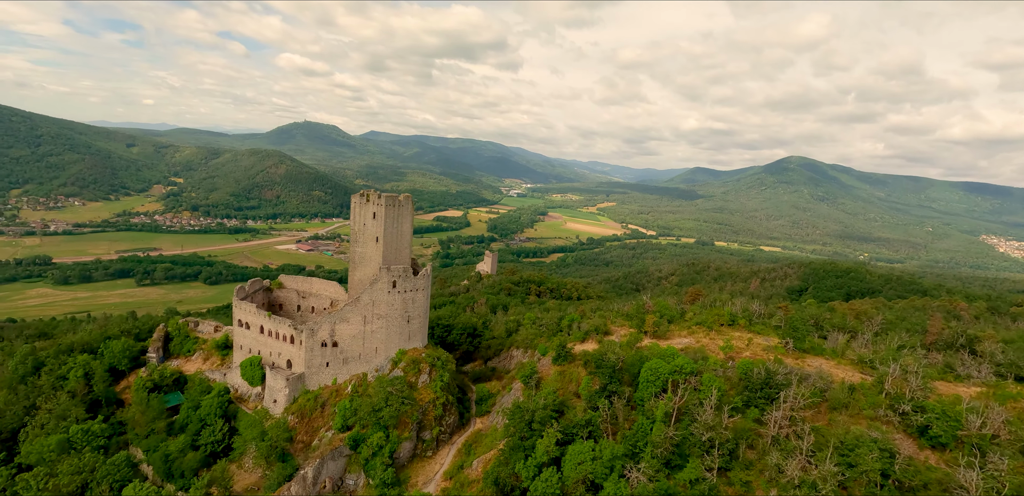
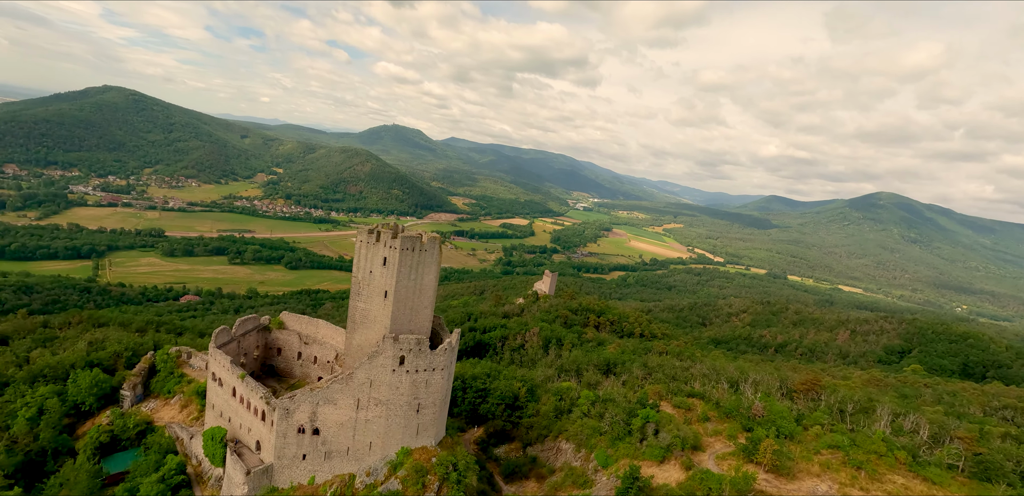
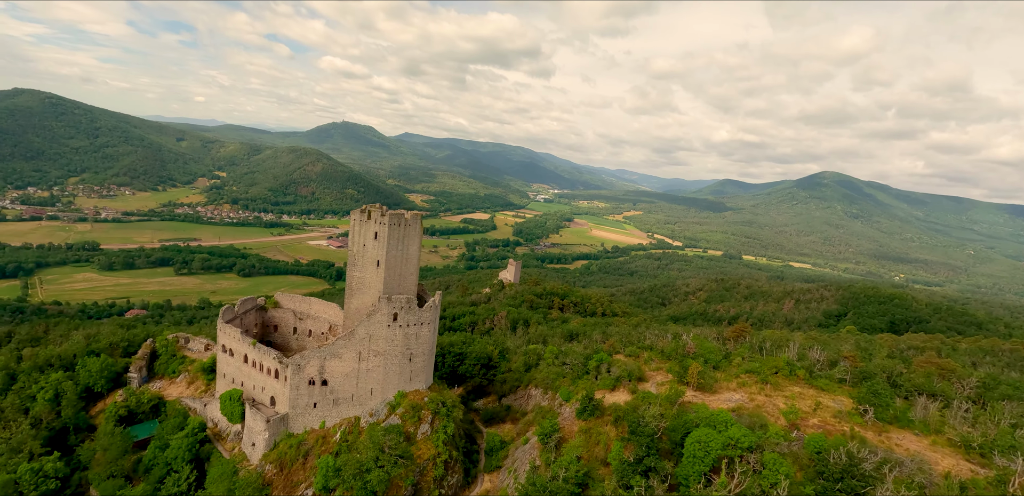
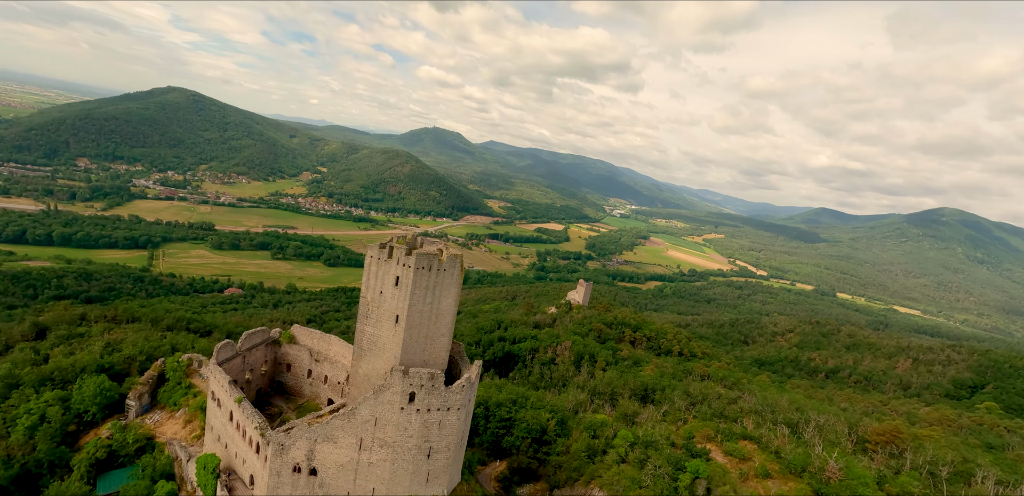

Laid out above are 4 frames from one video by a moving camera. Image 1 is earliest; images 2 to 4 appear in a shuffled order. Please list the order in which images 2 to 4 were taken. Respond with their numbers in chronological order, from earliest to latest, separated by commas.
3, 2, 4
